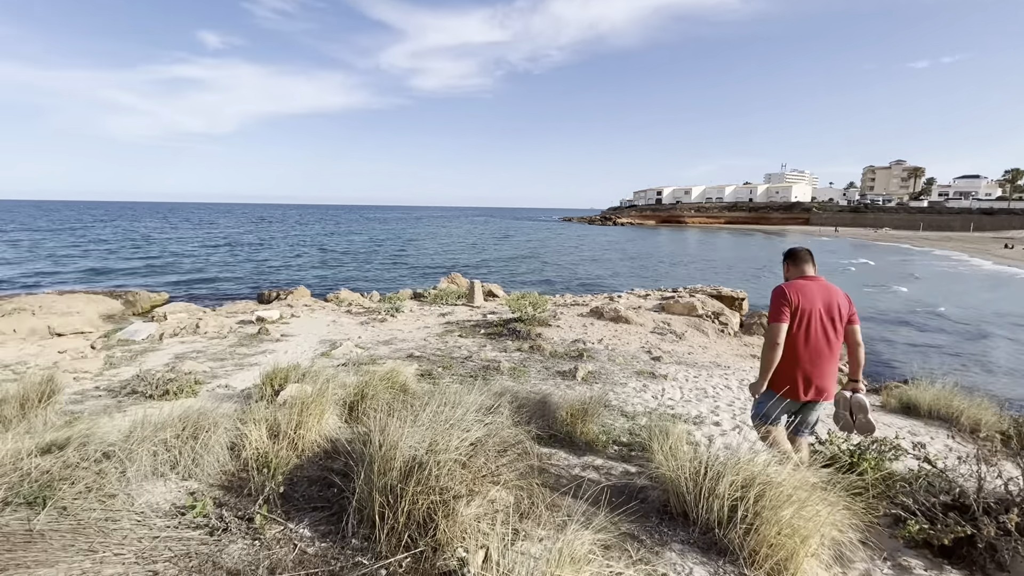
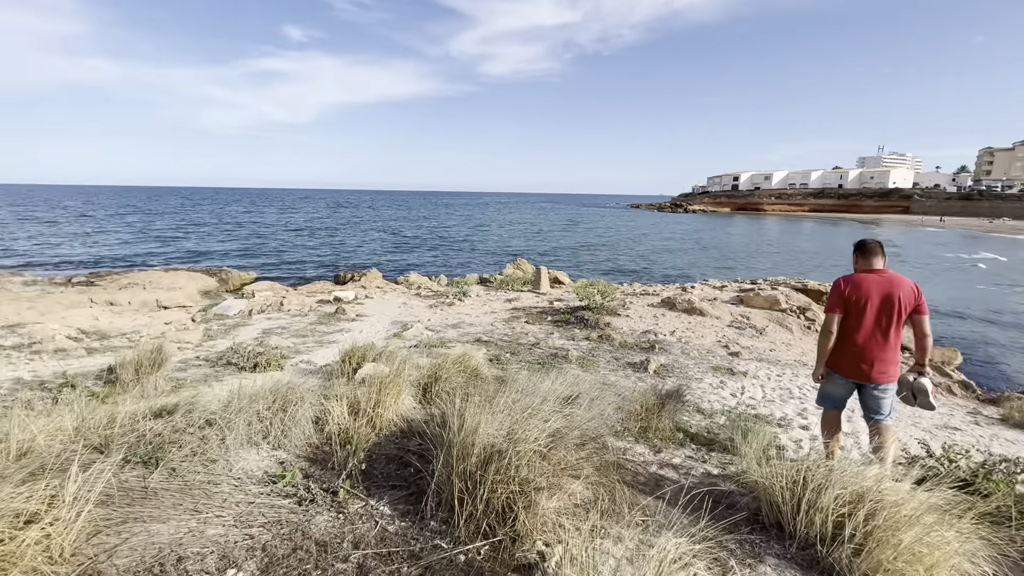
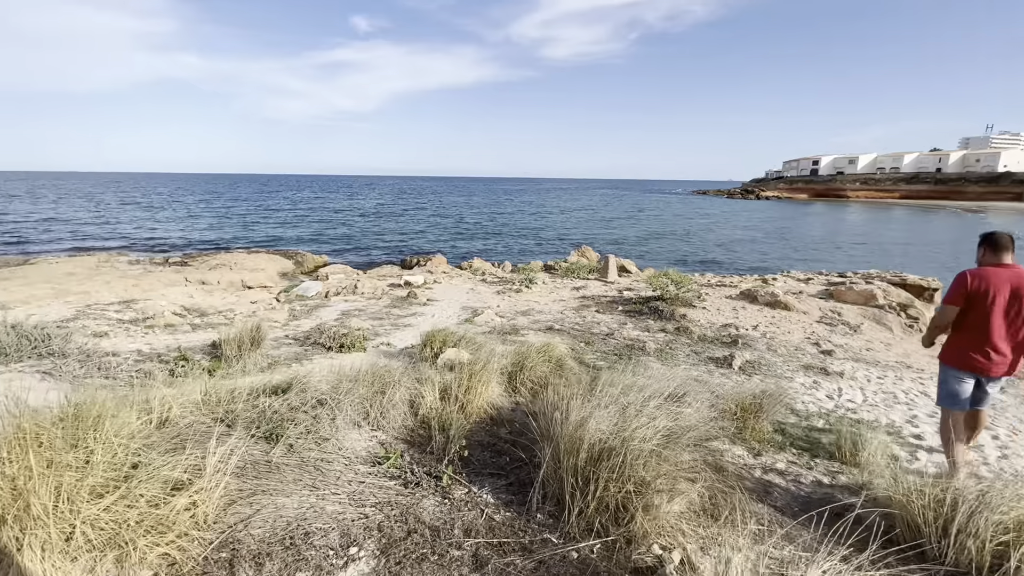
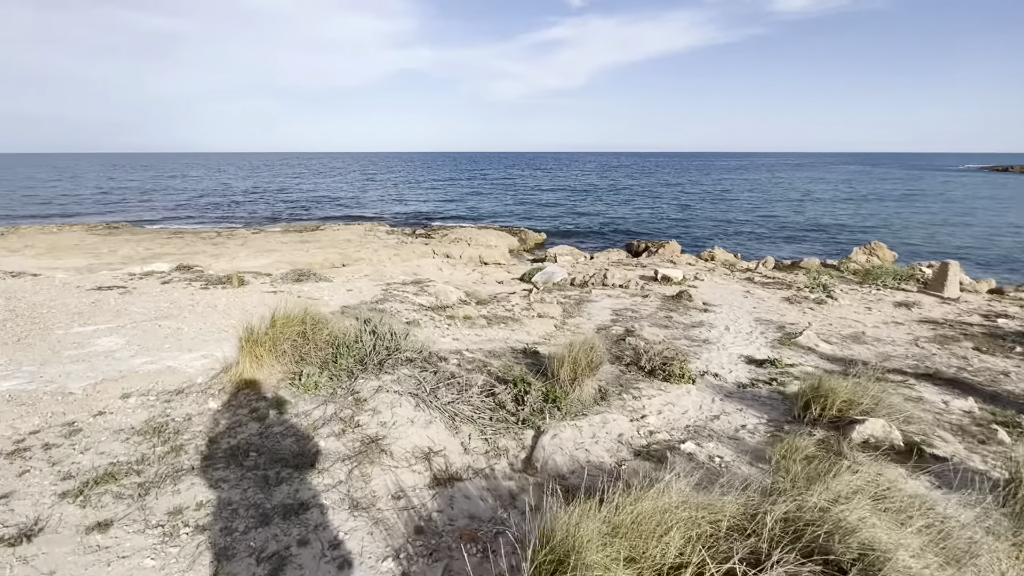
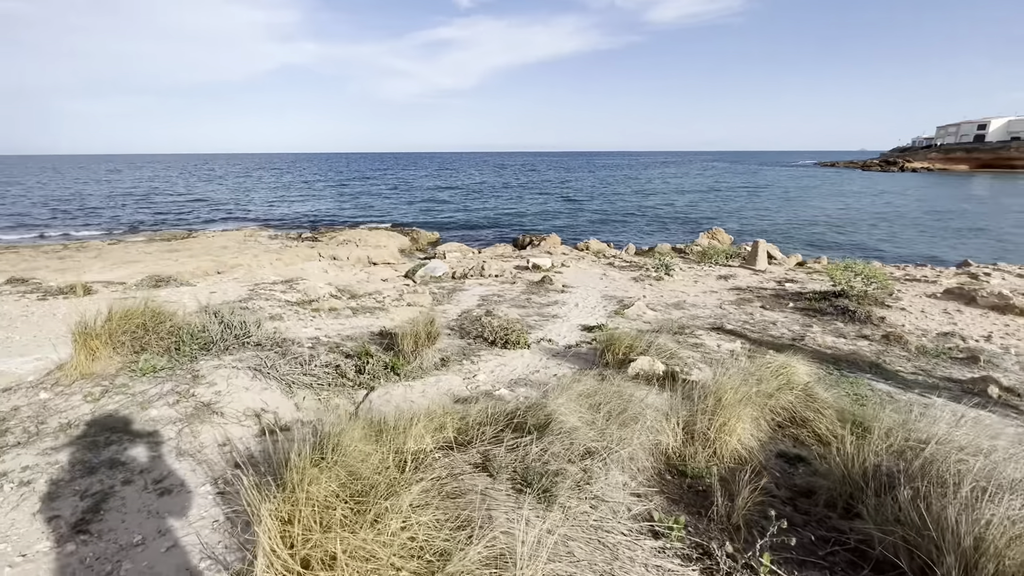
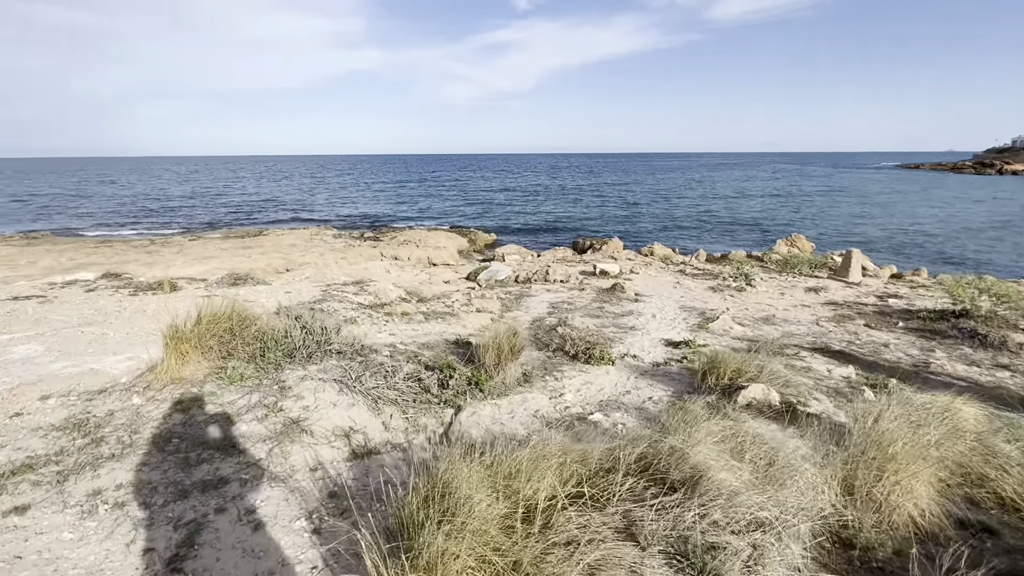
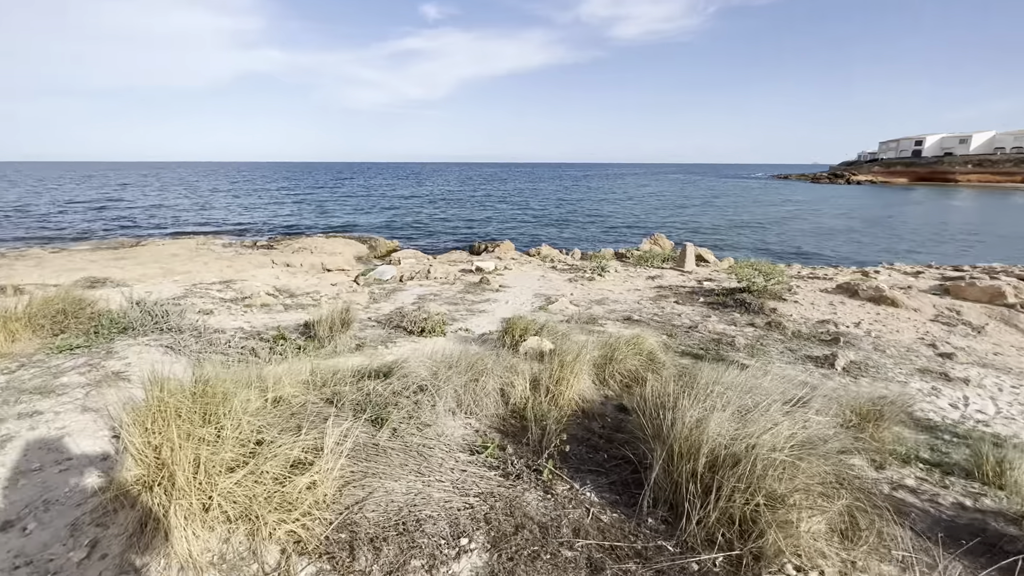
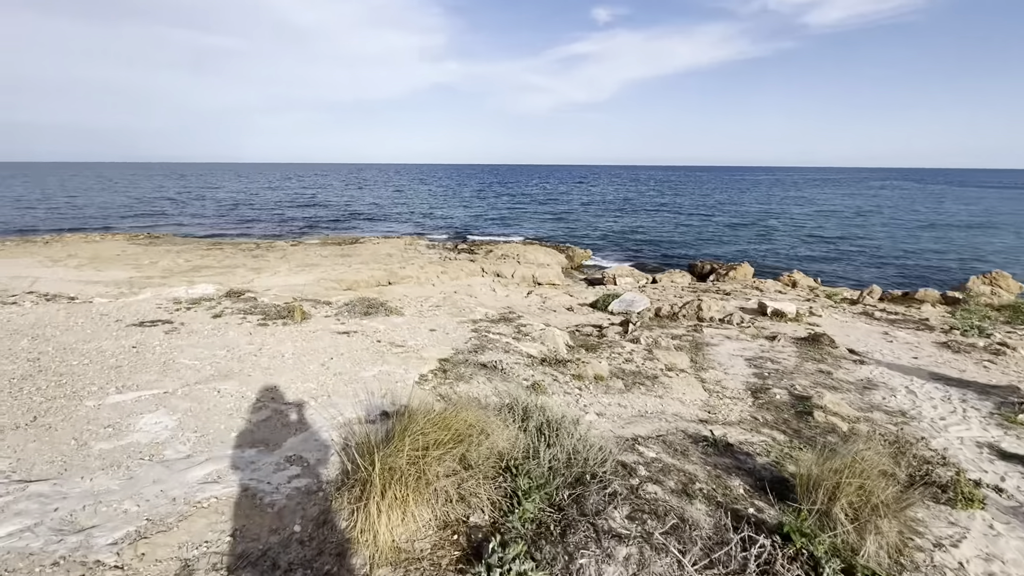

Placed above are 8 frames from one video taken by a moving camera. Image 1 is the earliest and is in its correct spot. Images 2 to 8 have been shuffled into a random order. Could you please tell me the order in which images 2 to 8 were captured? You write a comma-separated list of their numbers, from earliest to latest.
2, 3, 7, 5, 6, 4, 8
